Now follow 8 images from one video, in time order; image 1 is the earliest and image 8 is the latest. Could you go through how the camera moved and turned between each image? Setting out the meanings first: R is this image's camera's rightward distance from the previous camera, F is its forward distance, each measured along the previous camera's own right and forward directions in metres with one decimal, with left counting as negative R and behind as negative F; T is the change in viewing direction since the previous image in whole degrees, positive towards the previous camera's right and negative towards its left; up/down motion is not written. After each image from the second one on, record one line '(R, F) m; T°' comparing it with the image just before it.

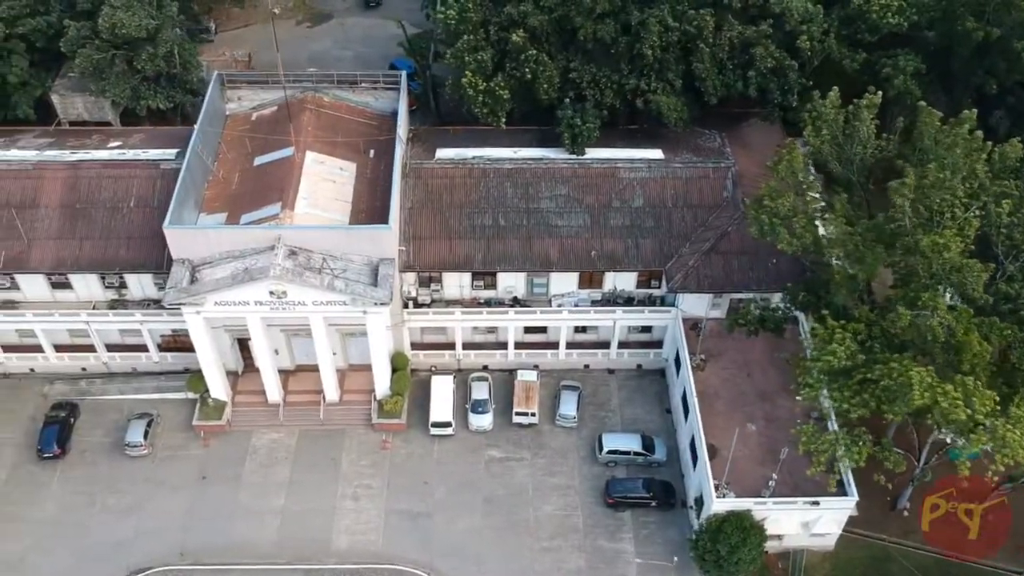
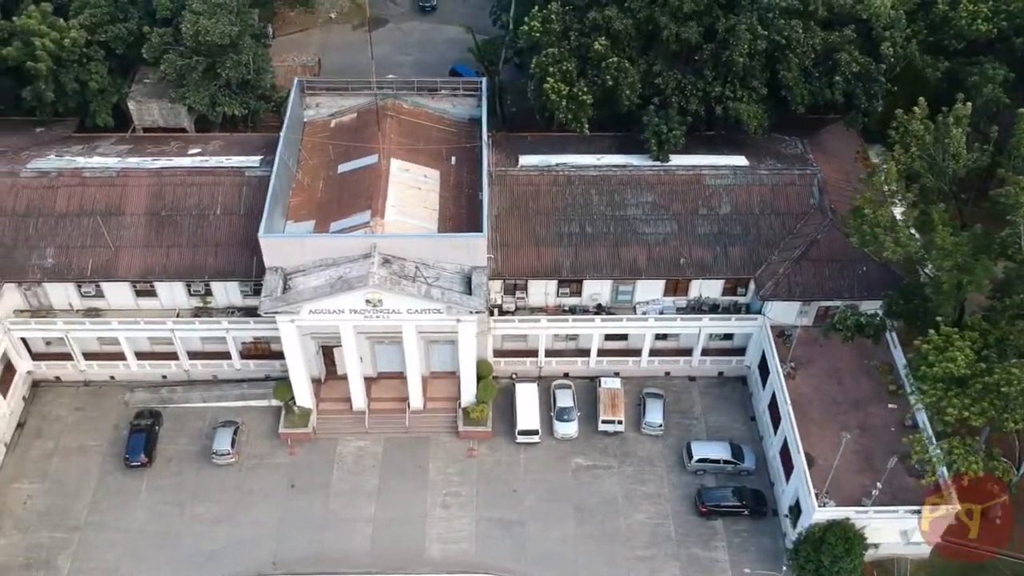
(-3.1, +0.1) m; 0°
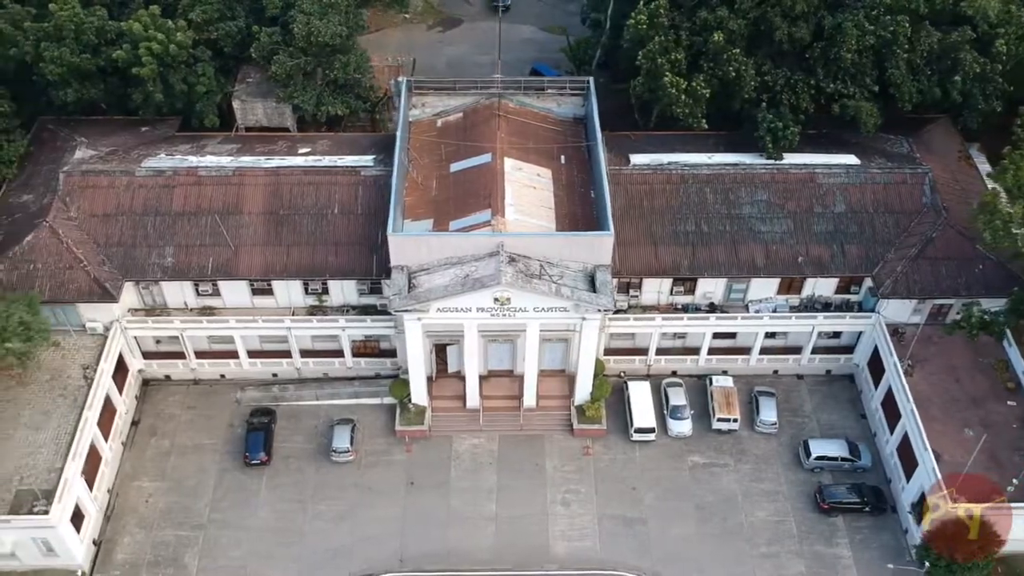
(-4.2, -0.2) m; 0°
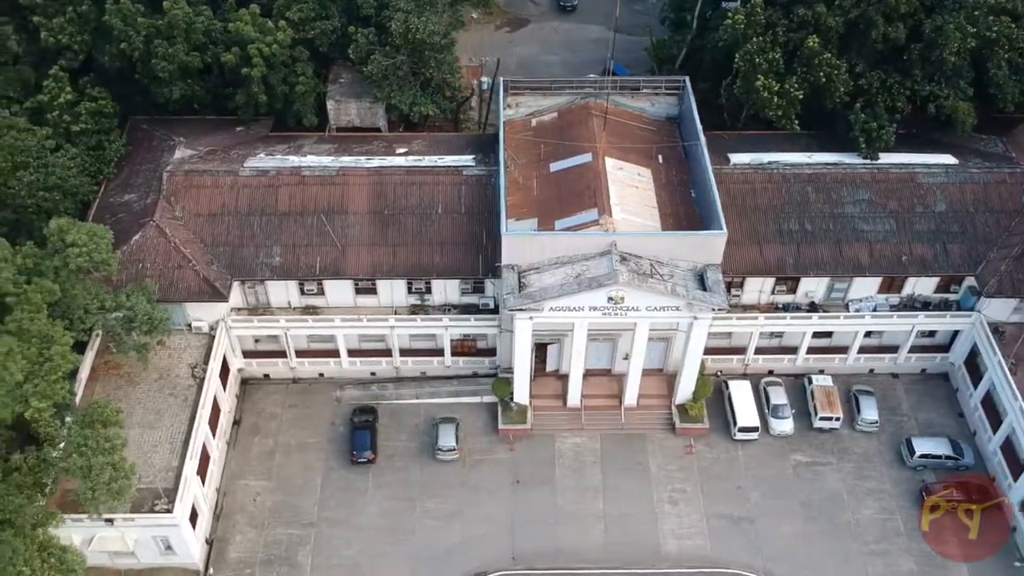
(-3.7, -0.2) m; 0°
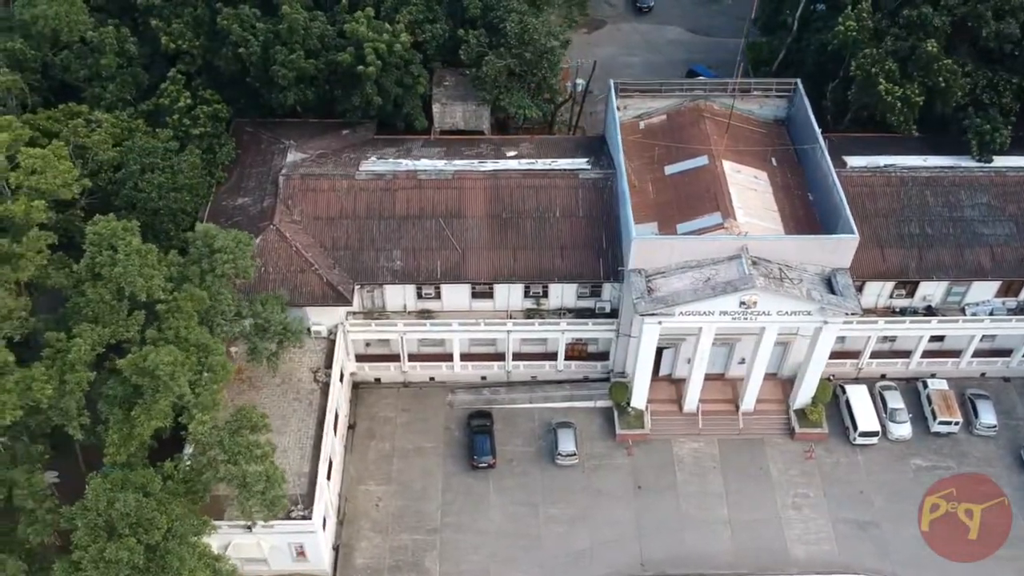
(-4.3, +0.3) m; 0°
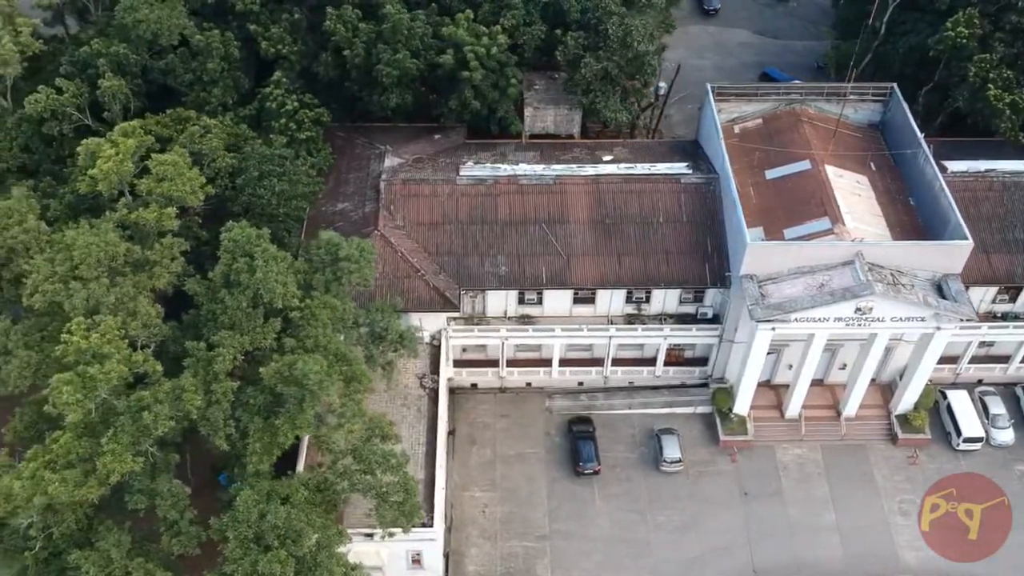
(-3.7, +0.2) m; 0°
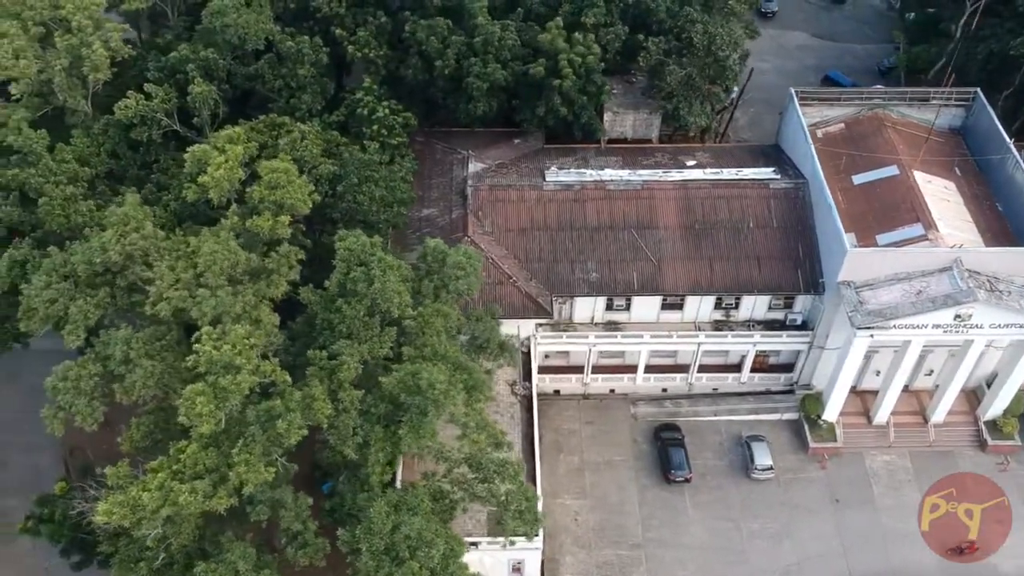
(-3.2, +0.3) m; 0°
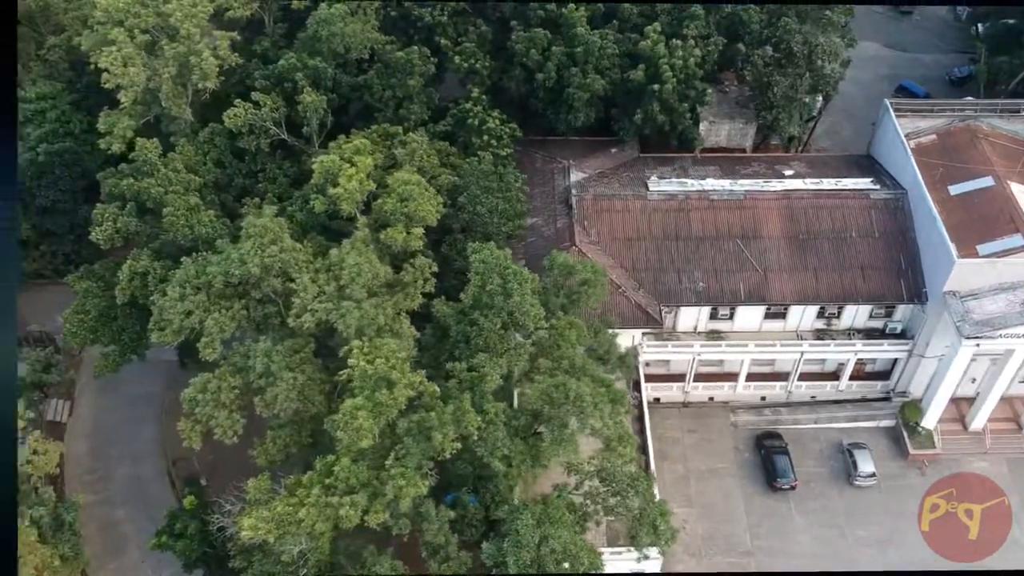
(-3.3, +0.1) m; 0°
